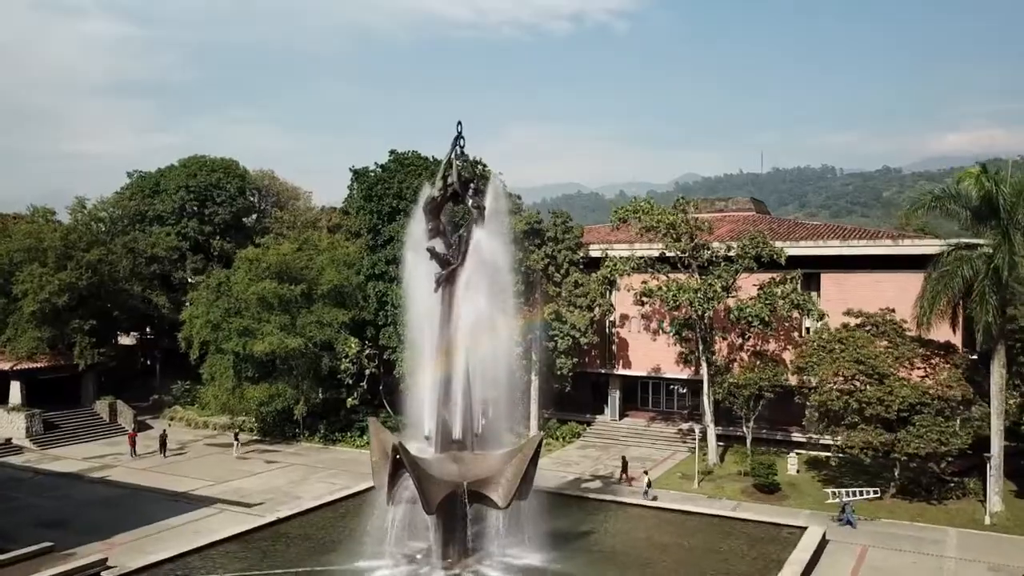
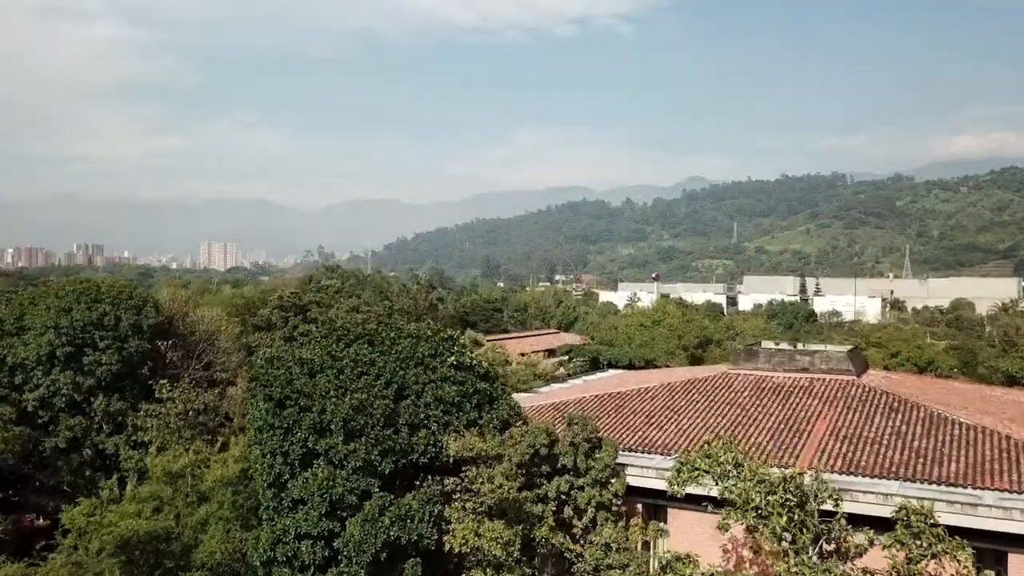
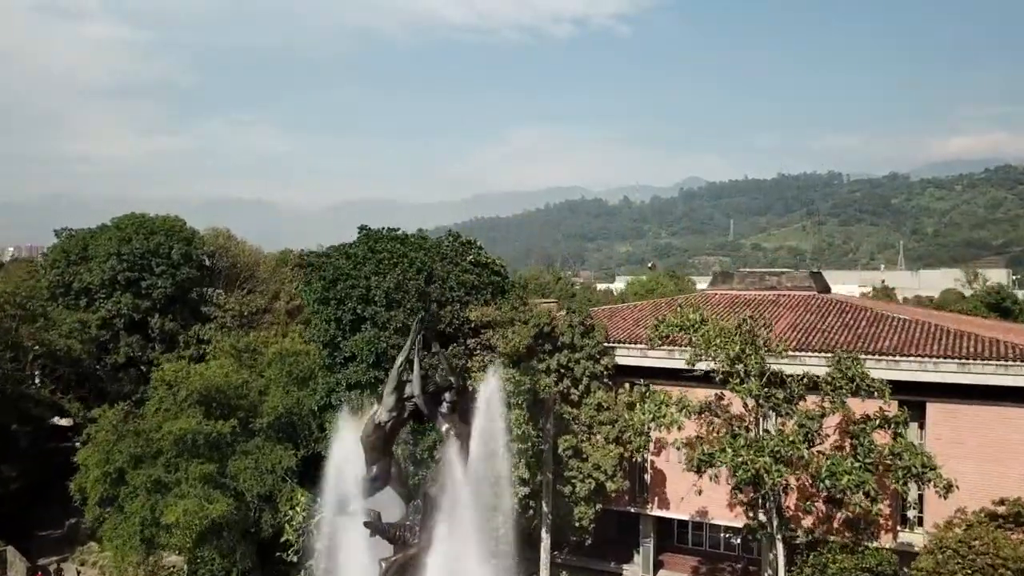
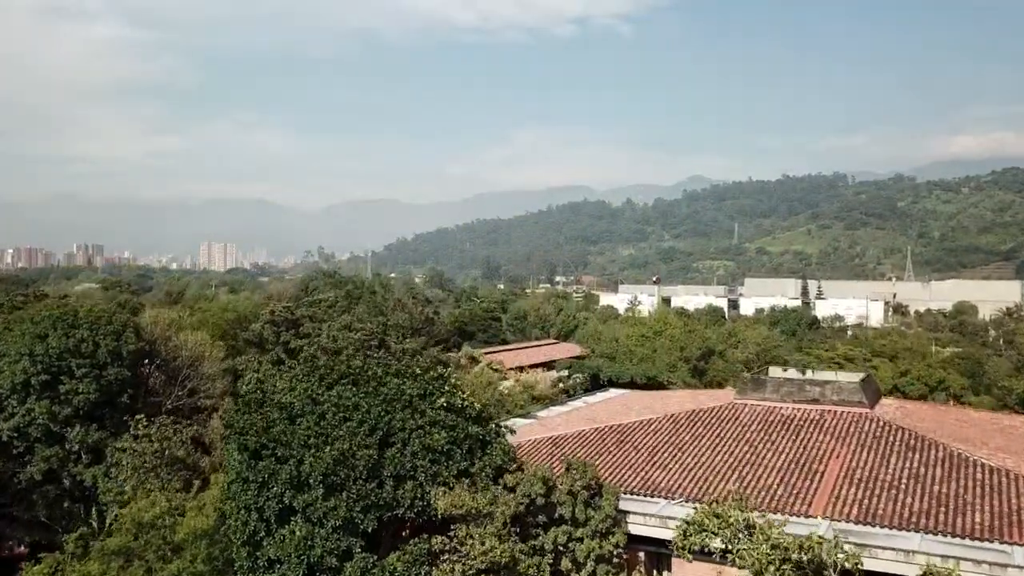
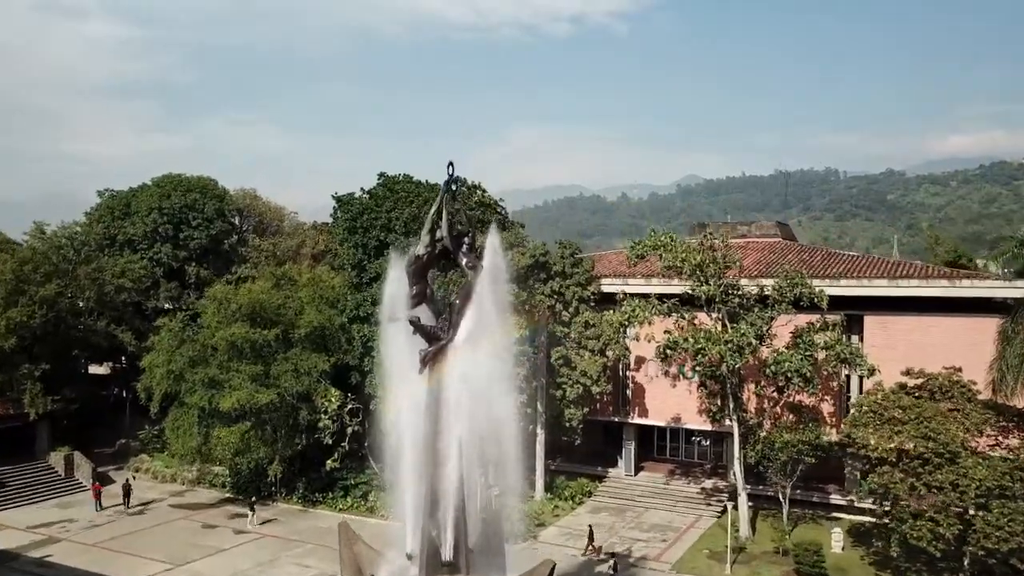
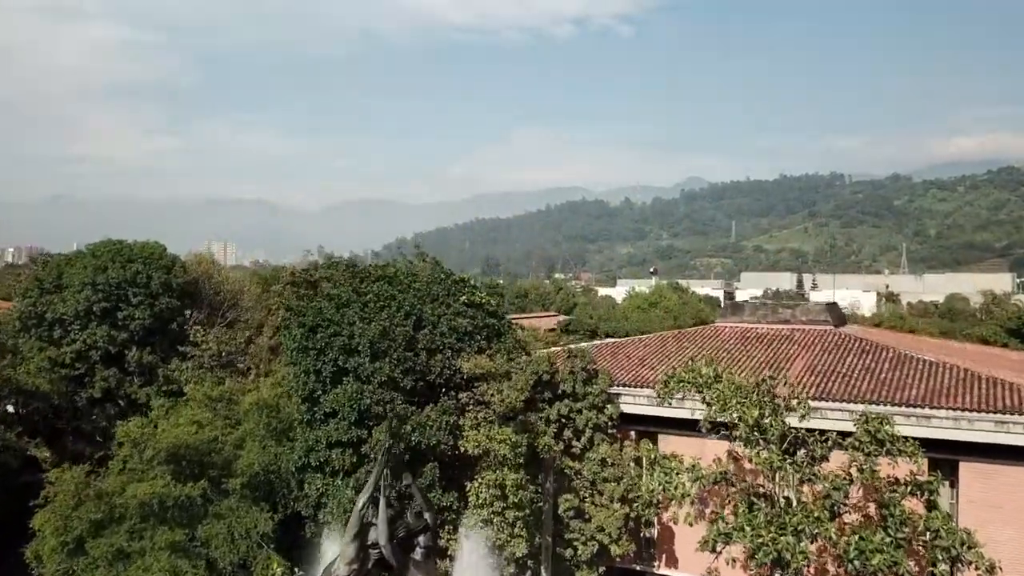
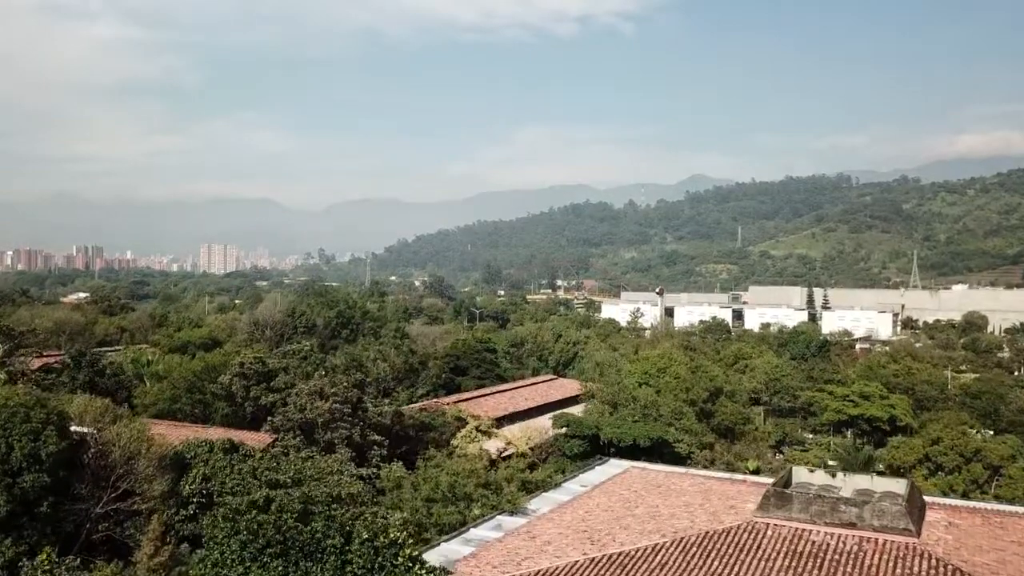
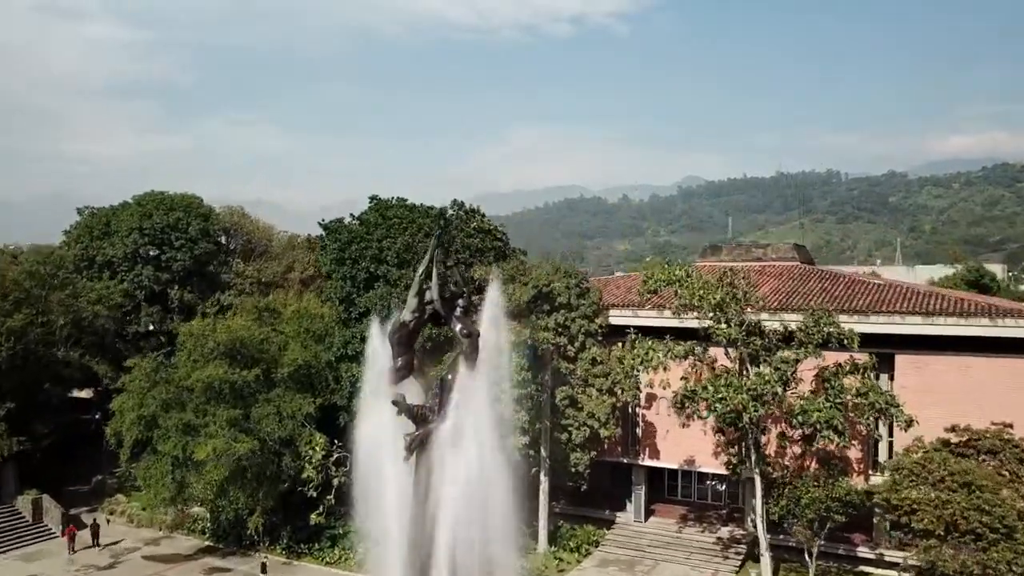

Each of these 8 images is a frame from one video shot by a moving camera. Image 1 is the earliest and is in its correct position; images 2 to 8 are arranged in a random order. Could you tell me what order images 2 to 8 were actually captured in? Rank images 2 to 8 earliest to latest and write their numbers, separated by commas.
5, 8, 3, 6, 2, 4, 7
